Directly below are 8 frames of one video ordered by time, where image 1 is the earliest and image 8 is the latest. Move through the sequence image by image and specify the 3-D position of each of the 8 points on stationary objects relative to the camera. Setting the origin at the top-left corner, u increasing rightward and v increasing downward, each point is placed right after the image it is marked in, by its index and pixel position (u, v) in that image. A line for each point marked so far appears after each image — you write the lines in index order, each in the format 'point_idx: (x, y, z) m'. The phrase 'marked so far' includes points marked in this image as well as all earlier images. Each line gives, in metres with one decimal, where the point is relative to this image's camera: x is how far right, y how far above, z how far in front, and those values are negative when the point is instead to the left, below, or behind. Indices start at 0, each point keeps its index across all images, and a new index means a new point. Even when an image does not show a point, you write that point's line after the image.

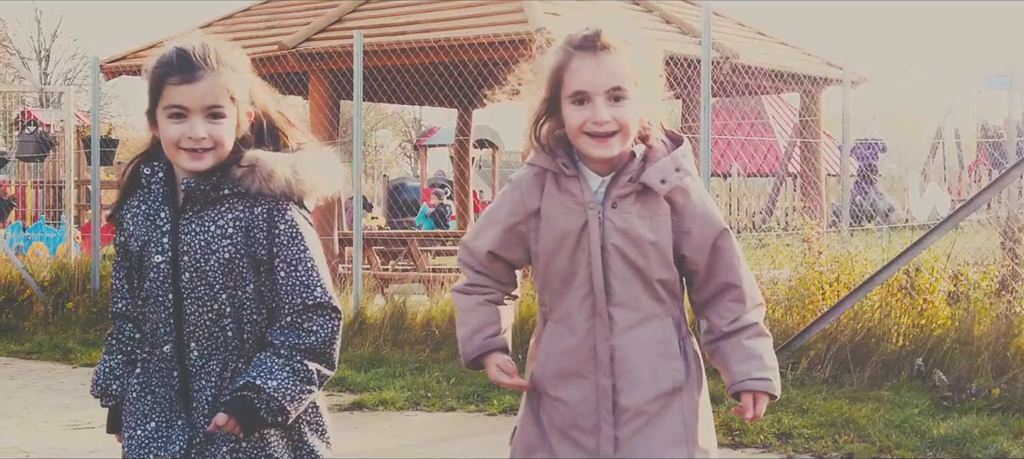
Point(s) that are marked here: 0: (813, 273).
0: (+1.8, -0.3, +7.3) m
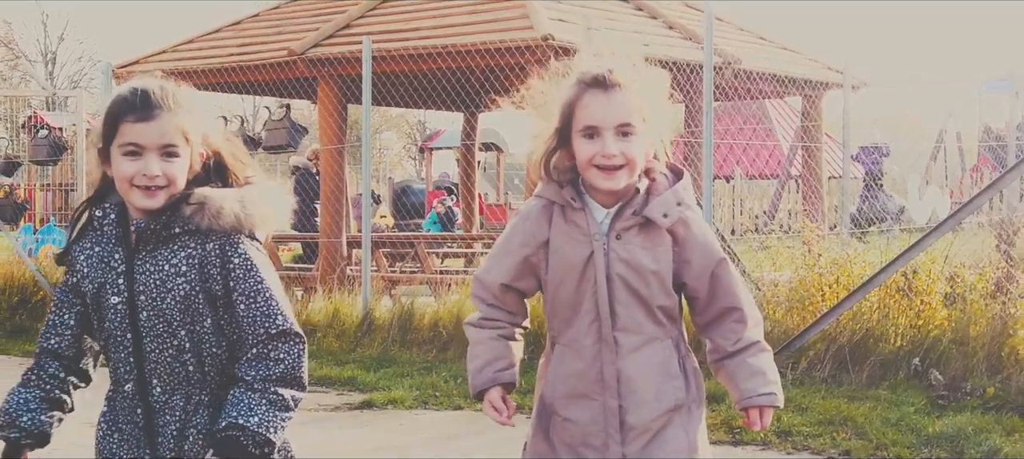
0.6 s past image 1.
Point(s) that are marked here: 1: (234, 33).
0: (+1.8, -0.3, +7.4) m
1: (-2.6, +1.8, +11.4) m
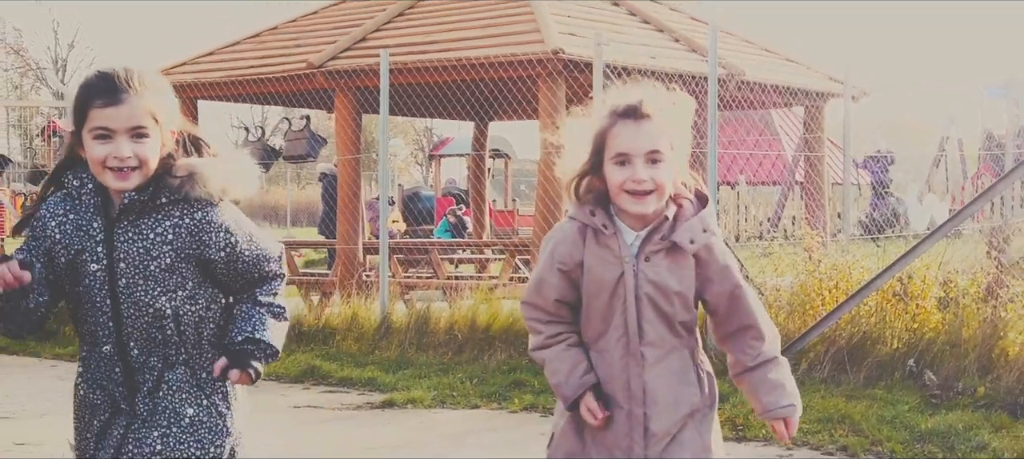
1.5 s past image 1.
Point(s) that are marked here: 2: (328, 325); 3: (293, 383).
0: (+1.9, -0.3, +7.7) m
1: (-2.5, +1.7, +11.7) m
2: (-1.4, -0.7, +9.3) m
3: (-1.4, -1.0, +8.0) m
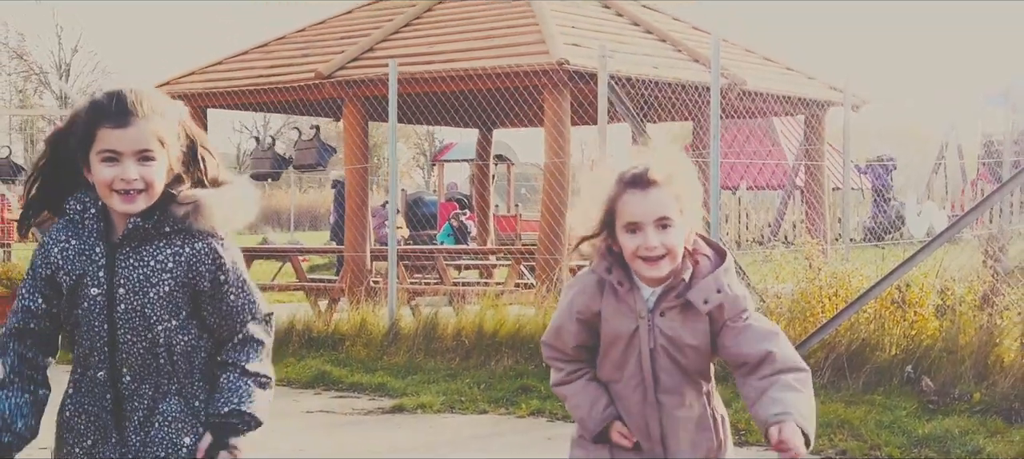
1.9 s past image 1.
0: (+1.9, -0.4, +7.9) m
1: (-2.4, +1.7, +11.9) m
2: (-1.3, -0.8, +9.4) m
3: (-1.4, -1.0, +8.1) m
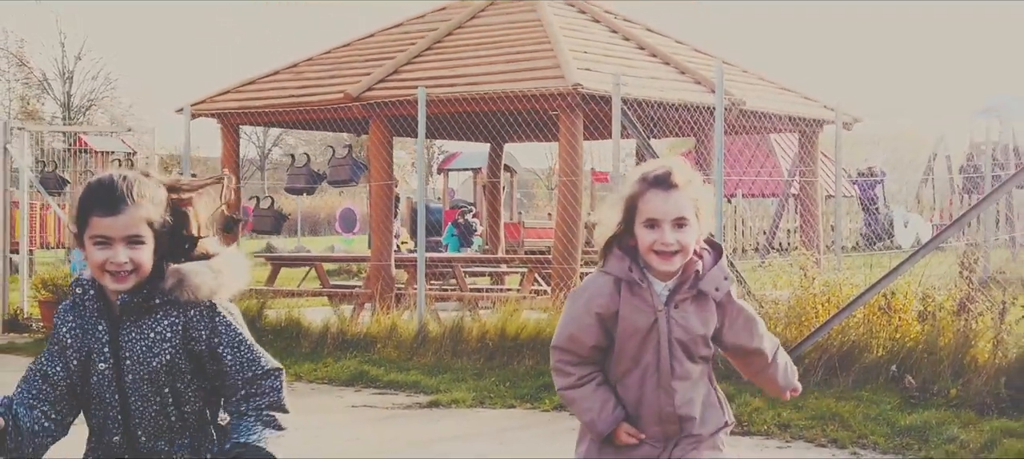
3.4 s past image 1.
0: (+2.1, -0.5, +8.7) m
1: (-2.3, +1.6, +12.7) m
2: (-1.2, -0.9, +10.2) m
3: (-1.2, -1.1, +8.9) m
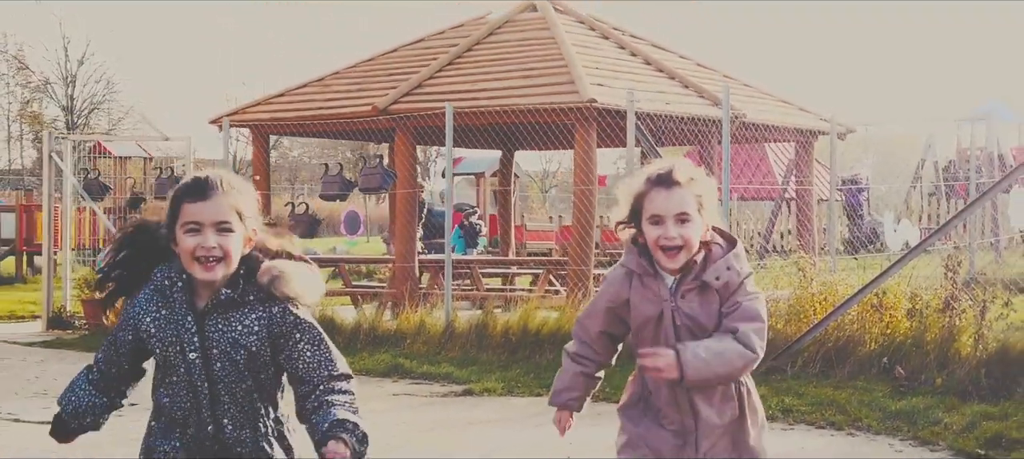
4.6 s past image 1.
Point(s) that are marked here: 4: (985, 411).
0: (+2.3, -0.5, +9.5) m
1: (-2.1, +1.5, +13.5) m
2: (-1.0, -0.9, +11.0) m
3: (-1.0, -1.2, +9.7) m
4: (+2.9, -1.1, +7.6) m
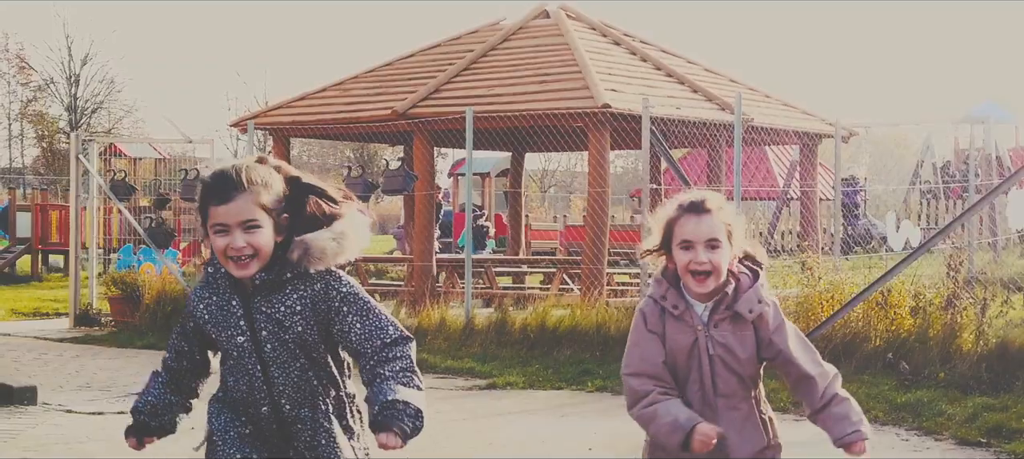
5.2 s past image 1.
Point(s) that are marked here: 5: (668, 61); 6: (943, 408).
0: (+2.4, -0.5, +10.0) m
1: (-2.0, +1.6, +13.9) m
2: (-0.9, -0.9, +11.4) m
3: (-0.9, -1.2, +10.1) m
4: (+3.1, -1.1, +8.0) m
5: (+1.7, +1.9, +13.8) m
6: (+2.8, -1.2, +8.0) m
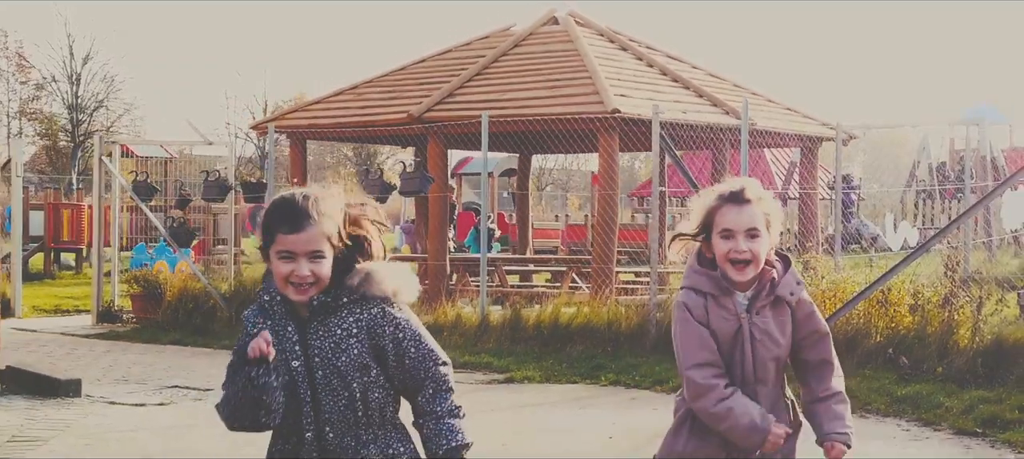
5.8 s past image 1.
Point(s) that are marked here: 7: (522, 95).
0: (+2.6, -0.5, +10.4) m
1: (-1.8, +1.6, +14.3) m
2: (-0.7, -0.9, +11.8) m
3: (-0.7, -1.2, +10.6) m
4: (+3.2, -1.1, +8.5) m
5: (+1.9, +1.9, +14.2) m
6: (+2.9, -1.2, +8.4) m
7: (+0.1, +1.4, +12.8) m
